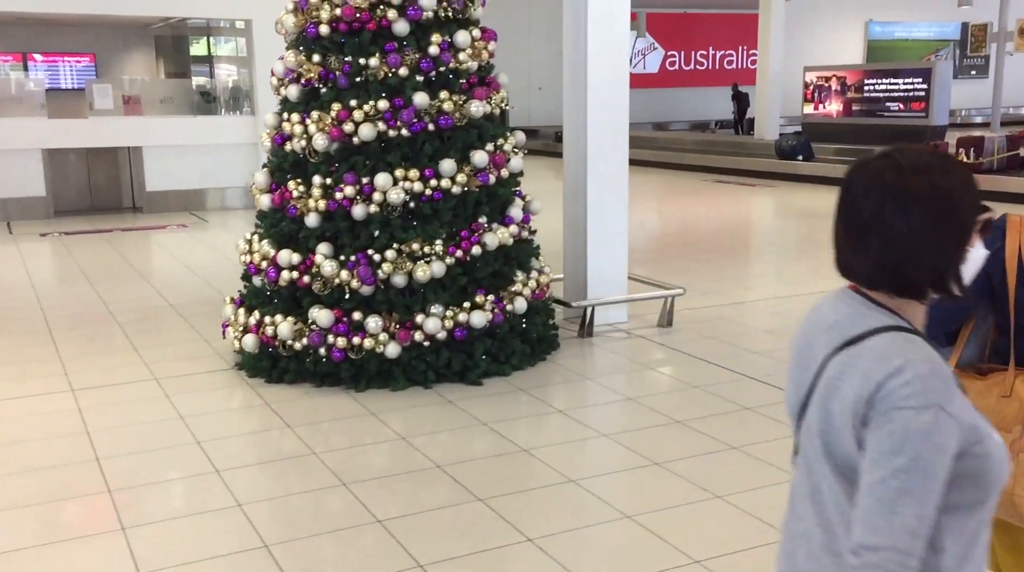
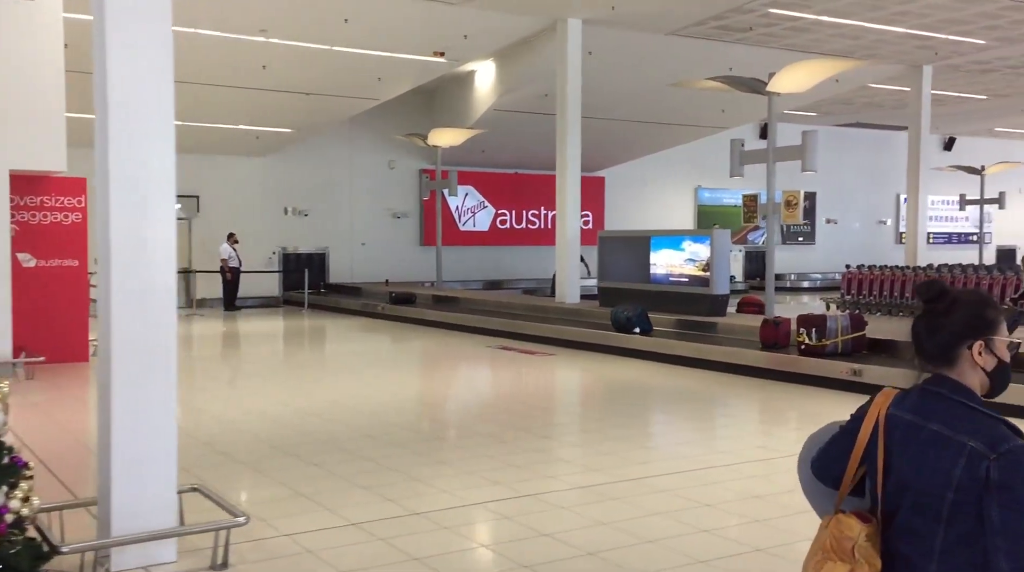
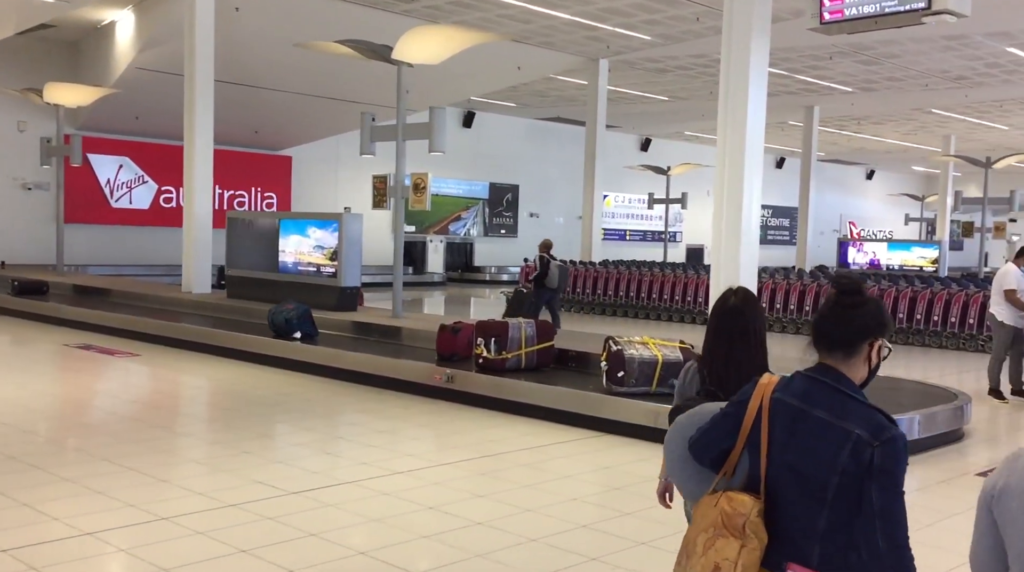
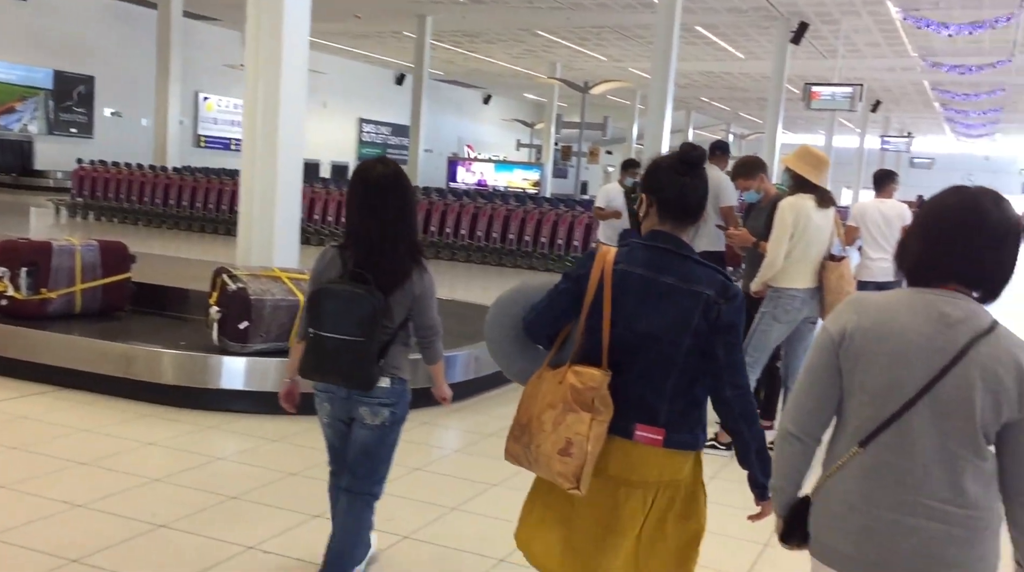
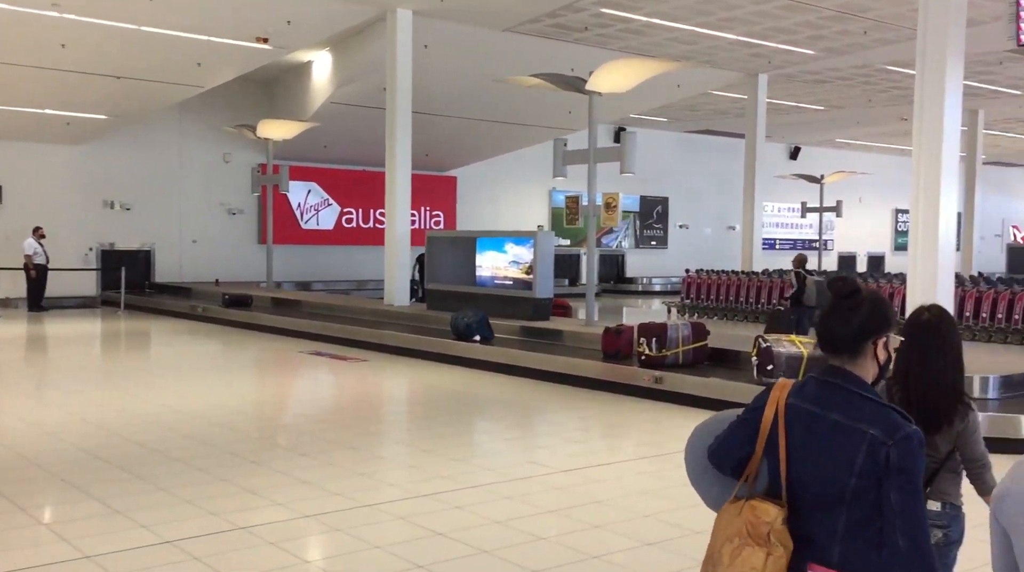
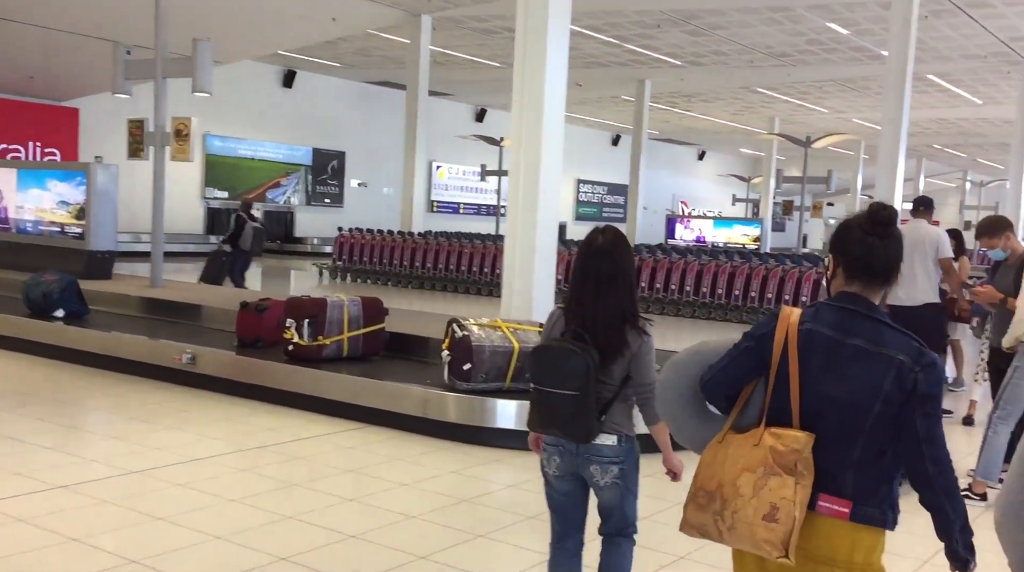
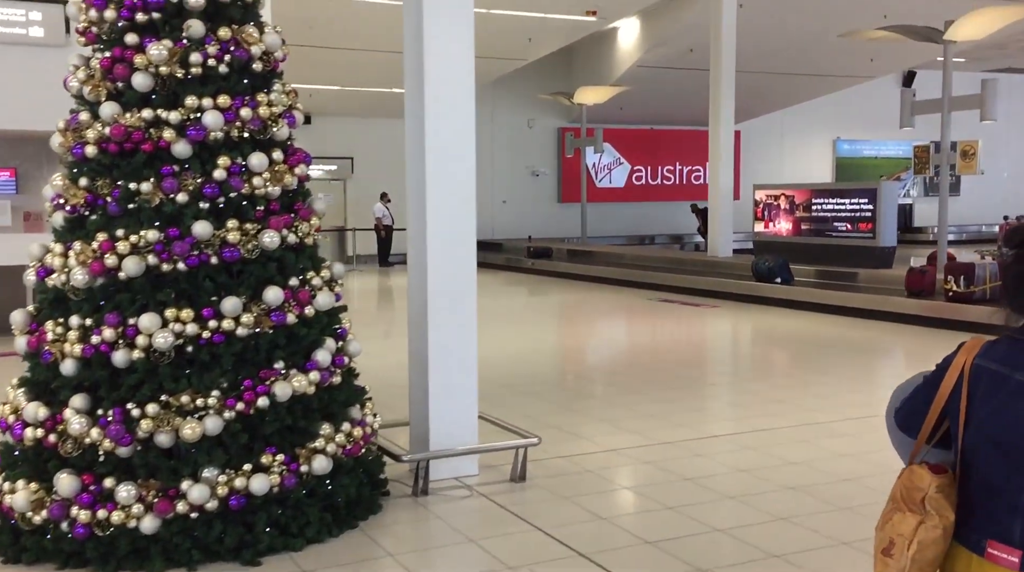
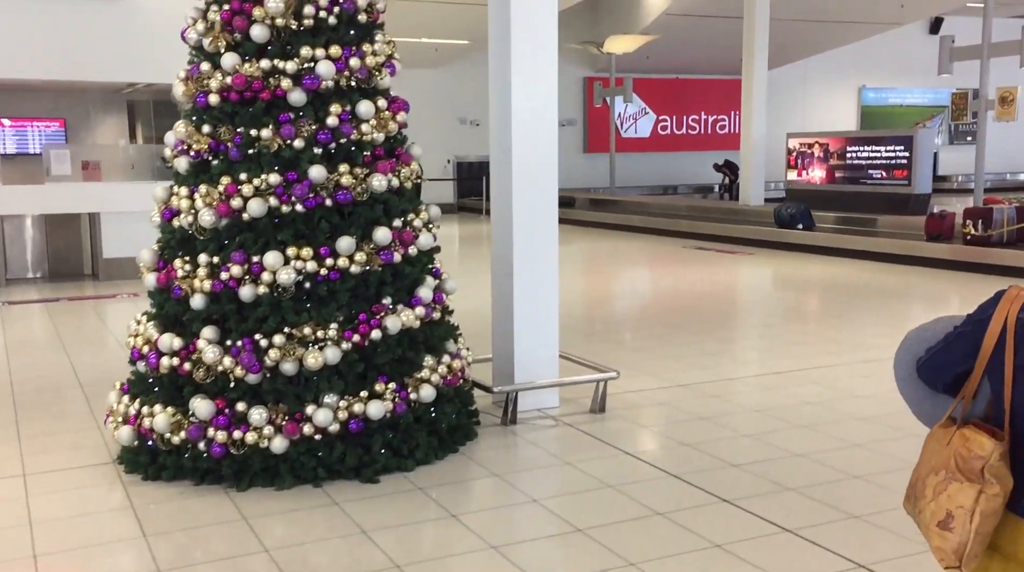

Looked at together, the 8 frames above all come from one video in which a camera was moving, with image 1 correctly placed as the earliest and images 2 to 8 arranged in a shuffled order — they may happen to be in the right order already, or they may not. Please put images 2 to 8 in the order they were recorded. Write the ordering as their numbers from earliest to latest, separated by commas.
8, 7, 2, 5, 3, 6, 4
